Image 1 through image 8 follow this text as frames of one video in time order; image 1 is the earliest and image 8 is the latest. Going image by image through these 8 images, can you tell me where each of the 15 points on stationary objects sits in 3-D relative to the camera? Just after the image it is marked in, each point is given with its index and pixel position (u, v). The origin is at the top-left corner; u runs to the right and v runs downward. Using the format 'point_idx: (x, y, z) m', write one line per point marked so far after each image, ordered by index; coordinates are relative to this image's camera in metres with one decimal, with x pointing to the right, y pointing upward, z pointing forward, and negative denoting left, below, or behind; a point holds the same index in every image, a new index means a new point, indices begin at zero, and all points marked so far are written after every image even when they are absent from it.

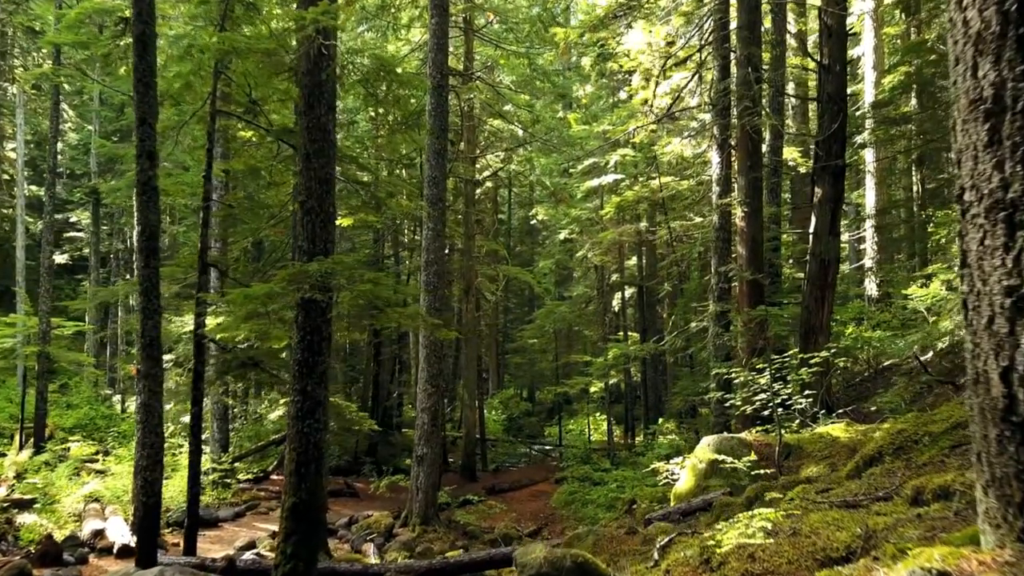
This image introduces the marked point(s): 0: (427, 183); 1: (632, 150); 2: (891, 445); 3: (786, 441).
0: (-1.4, +1.7, +12.7) m
1: (+2.8, +3.2, +18.1) m
2: (+2.4, -1.0, +4.9) m
3: (+2.6, -1.4, +7.2) m
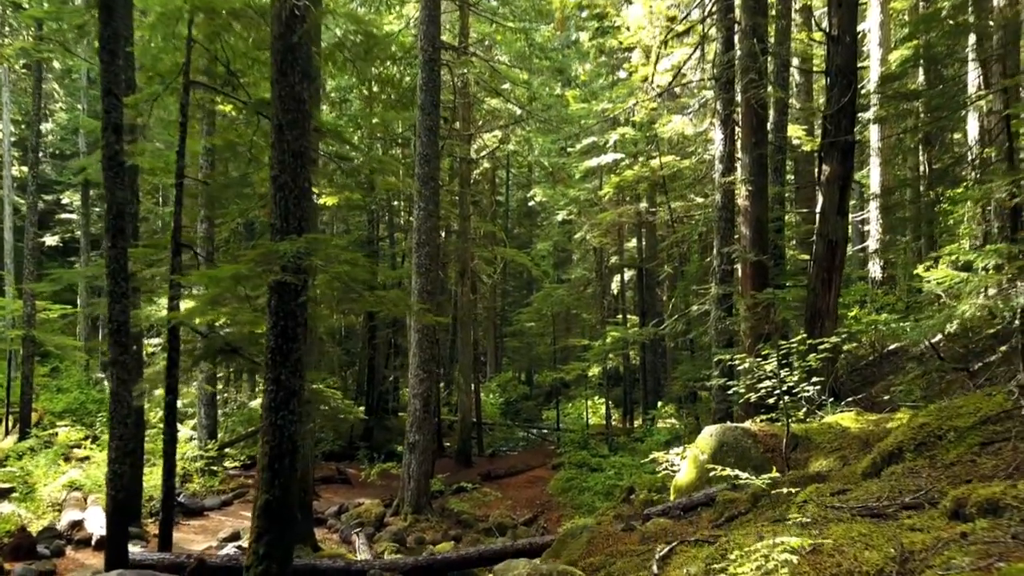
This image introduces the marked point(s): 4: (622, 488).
0: (-1.5, +2.0, +12.3) m
1: (+2.7, +3.6, +17.6) m
2: (+2.3, -0.9, +4.5) m
3: (+2.5, -1.3, +6.8) m
4: (+1.8, -3.3, +12.9) m
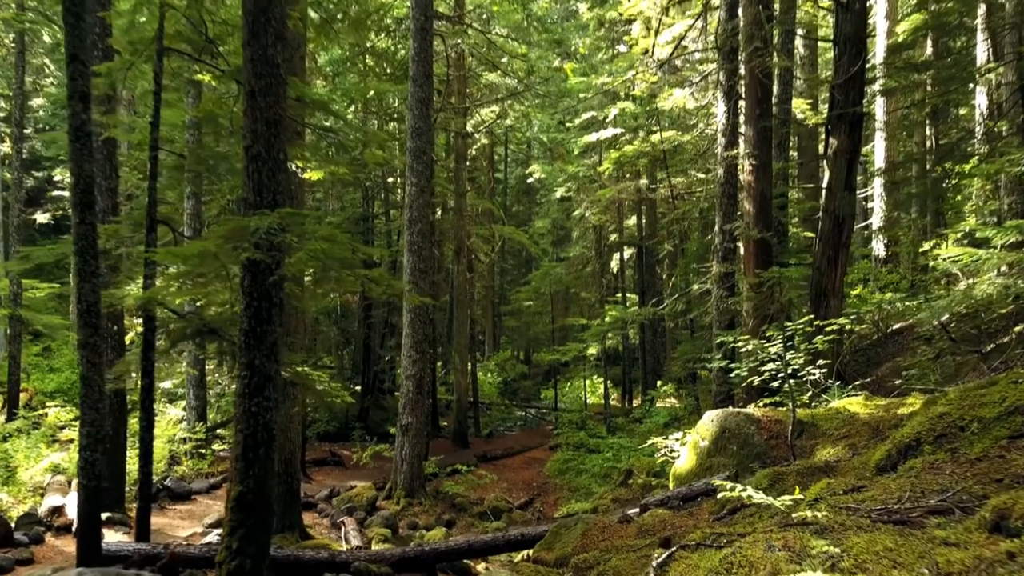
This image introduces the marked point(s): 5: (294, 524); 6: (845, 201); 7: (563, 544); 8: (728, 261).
0: (-1.6, +2.4, +11.8) m
1: (+2.7, +4.1, +17.1) m
2: (+2.3, -0.8, +4.2) m
3: (+2.4, -1.1, +6.5) m
4: (+1.8, -3.0, +12.6) m
5: (-2.5, -2.8, +9.0) m
6: (+4.0, +1.1, +9.3) m
7: (+0.4, -1.9, +5.6) m
8: (+3.0, +0.4, +10.6) m
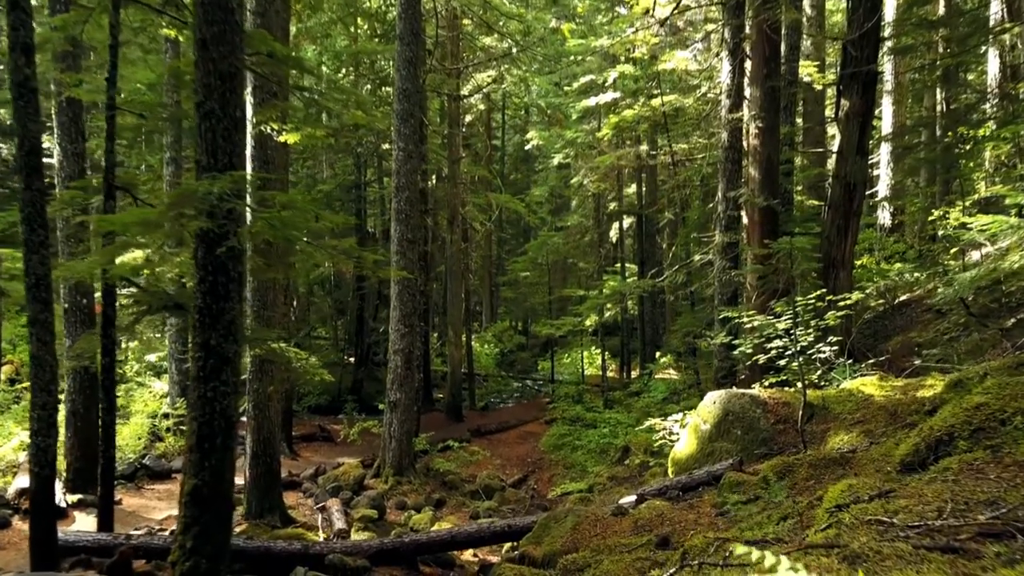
0: (-1.7, +2.8, +11.2) m
1: (+2.5, +4.8, +16.4) m
2: (+2.2, -0.6, +3.7) m
3: (+2.3, -0.9, +6.0) m
4: (+1.7, -2.5, +12.2) m
5: (-2.7, -2.5, +8.6) m
6: (+3.9, +1.4, +8.8) m
7: (+0.3, -1.7, +5.2) m
8: (+2.9, +0.8, +10.1) m
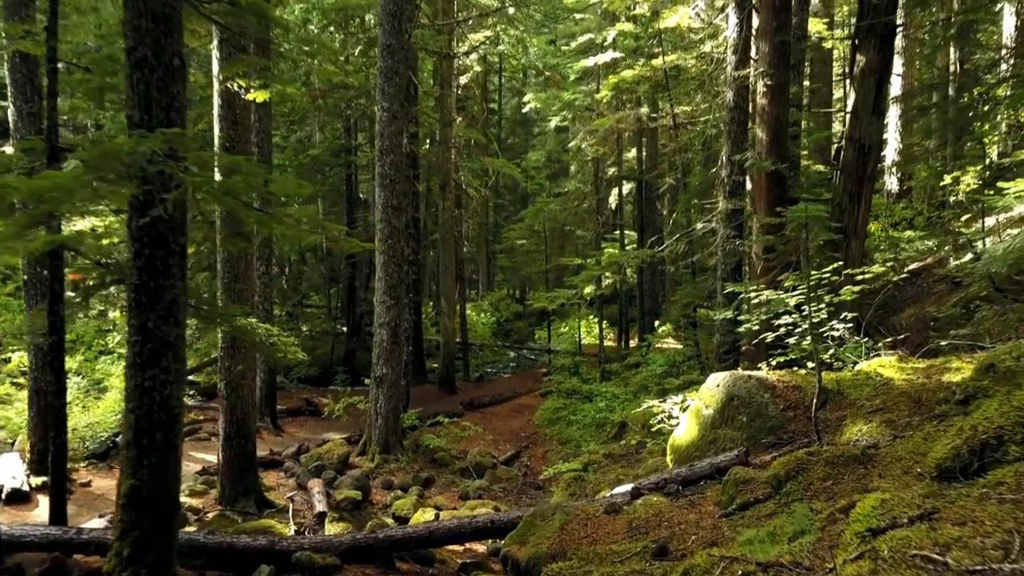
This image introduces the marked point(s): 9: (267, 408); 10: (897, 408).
0: (-1.8, +3.2, +10.5) m
1: (+2.4, +5.4, +15.6) m
2: (+2.0, -0.6, +3.1) m
3: (+2.2, -0.7, +5.4) m
4: (+1.6, -2.1, +11.7) m
5: (-2.8, -2.2, +8.1) m
6: (+3.8, +1.7, +8.1) m
7: (+0.2, -1.5, +4.7) m
8: (+2.8, +1.1, +9.5) m
9: (-3.9, -1.9, +12.1) m
10: (+2.4, -0.7, +4.8) m
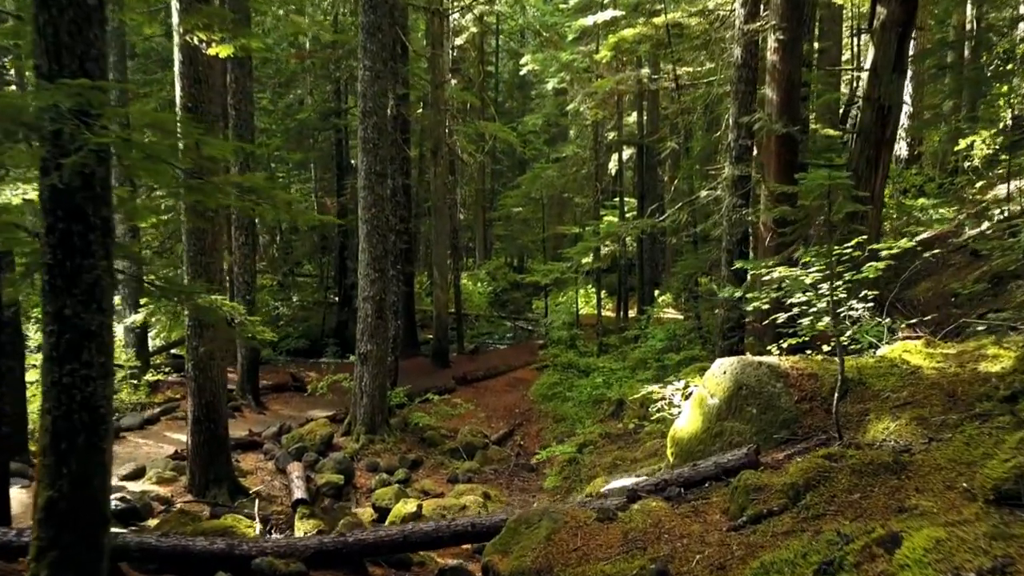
0: (-1.9, +3.6, +9.8) m
1: (+2.3, +6.0, +14.8) m
2: (+1.9, -0.5, +2.6) m
3: (+2.1, -0.5, +4.9) m
4: (+1.4, -1.6, +11.2) m
5: (-2.9, -1.9, +7.6) m
6: (+3.7, +2.0, +7.5) m
7: (+0.1, -1.4, +4.1) m
8: (+2.7, +1.5, +8.8) m
9: (-4.0, -1.4, +11.6) m
10: (+2.3, -0.6, +4.2) m
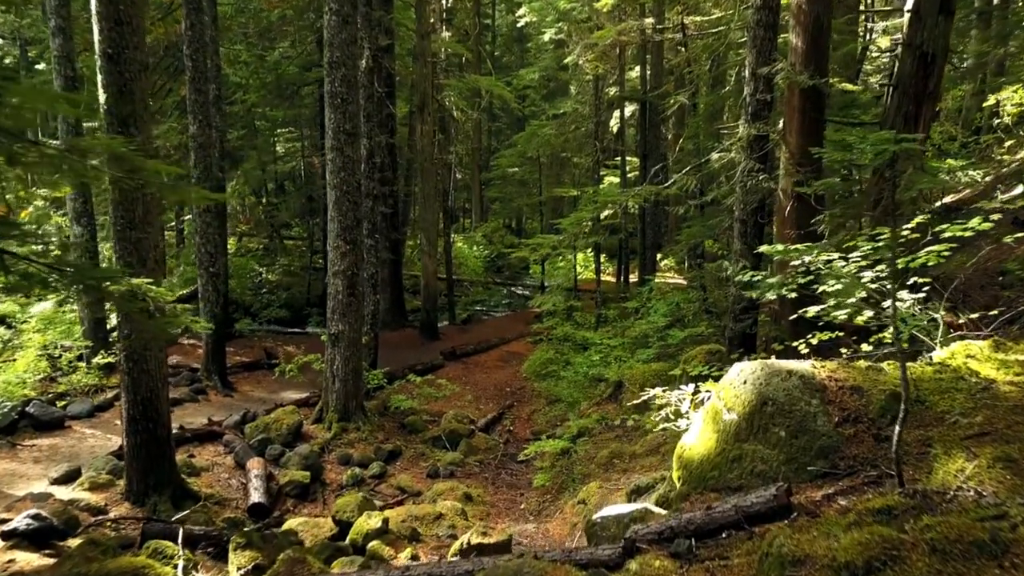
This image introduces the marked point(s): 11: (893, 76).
0: (-2.0, +3.9, +8.6) m
1: (+2.2, +6.5, +13.5) m
2: (+1.8, -0.6, +1.6) m
3: (+1.9, -0.5, +3.9) m
4: (+1.3, -1.3, +10.3) m
5: (-3.0, -1.7, +6.7) m
6: (+3.5, +2.1, +6.3) m
7: (-0.1, -1.4, +3.2) m
8: (+2.5, +1.7, +7.7) m
9: (-4.1, -1.1, +10.7) m
10: (+2.1, -0.6, +3.2) m
11: (+3.4, +1.9, +6.8) m
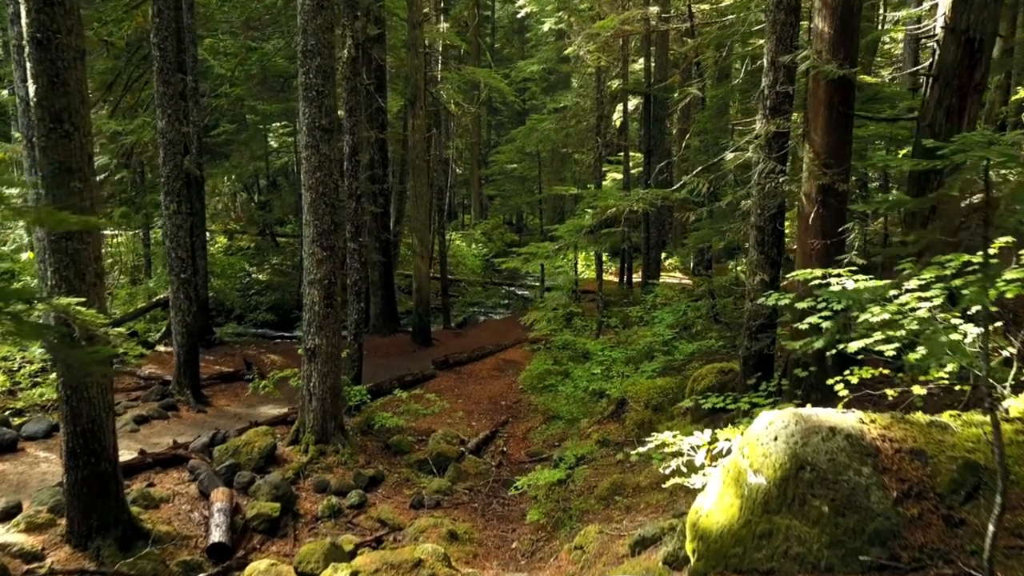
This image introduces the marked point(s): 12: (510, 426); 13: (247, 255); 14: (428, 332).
0: (-2.1, +3.7, +7.8) m
1: (+2.1, +6.5, +12.6) m
2: (+1.7, -0.8, +0.8) m
3: (+1.8, -0.7, +3.1) m
4: (+1.2, -1.4, +9.5) m
5: (-3.1, -1.8, +6.0) m
6: (+3.5, +2.0, +5.5) m
7: (-0.2, -1.6, +2.5) m
8: (+2.4, +1.6, +6.9) m
9: (-4.2, -1.1, +9.9) m
10: (+2.0, -0.8, +2.4) m
11: (+3.3, +1.7, +6.0) m
12: (0.0, -1.8, +10.3) m
13: (-6.5, +0.8, +18.9) m
14: (-1.6, -0.8, +14.4) m
